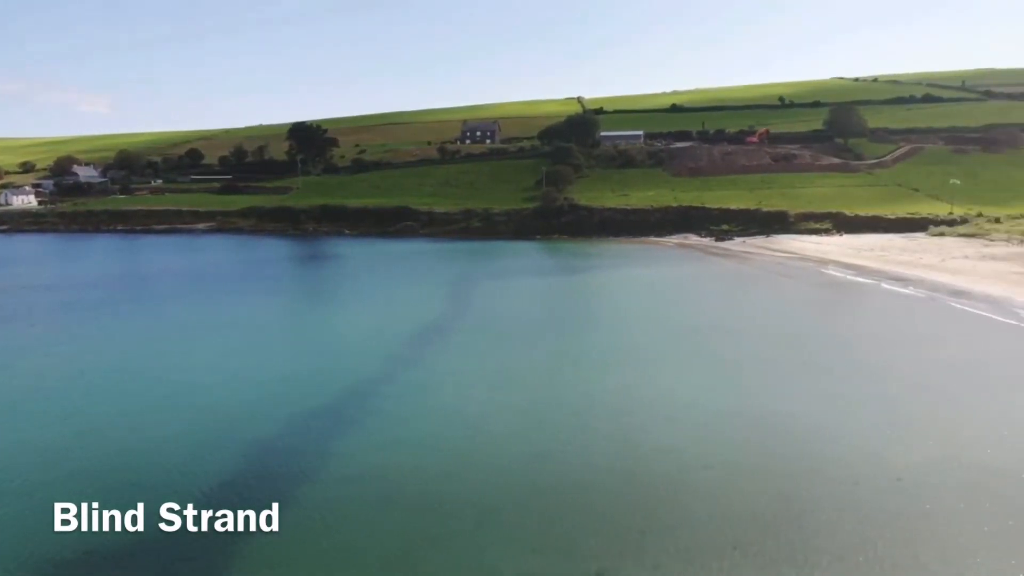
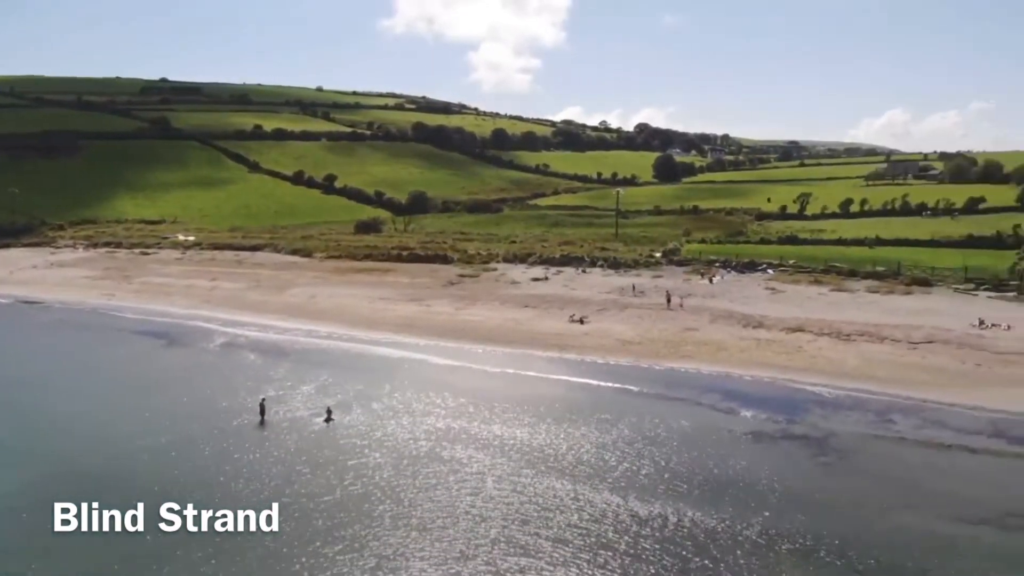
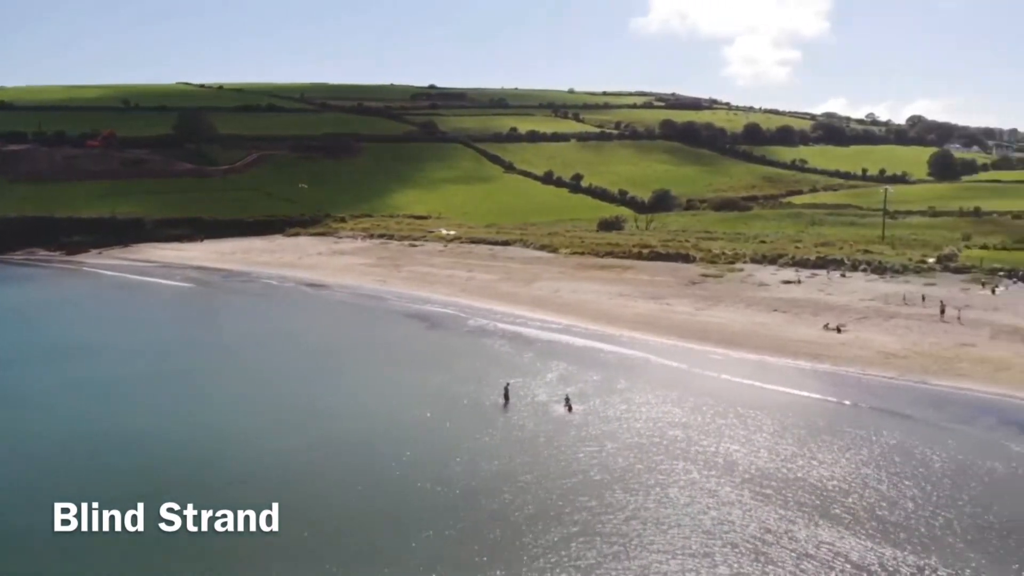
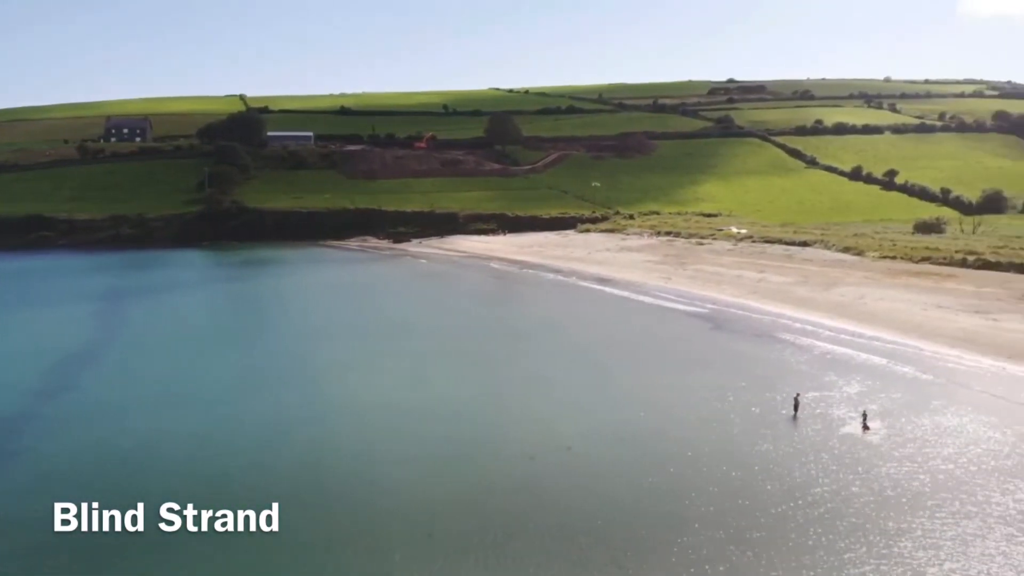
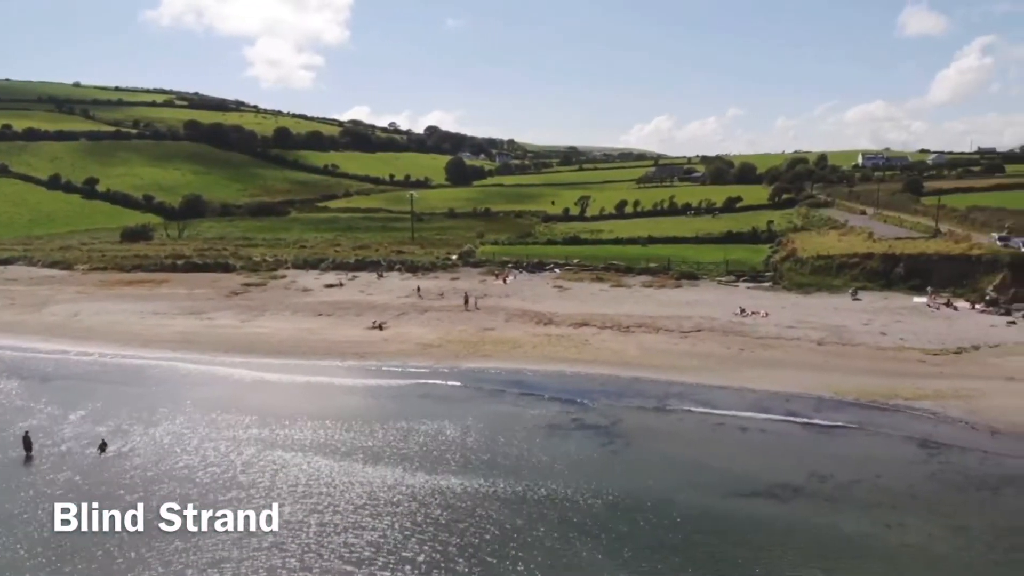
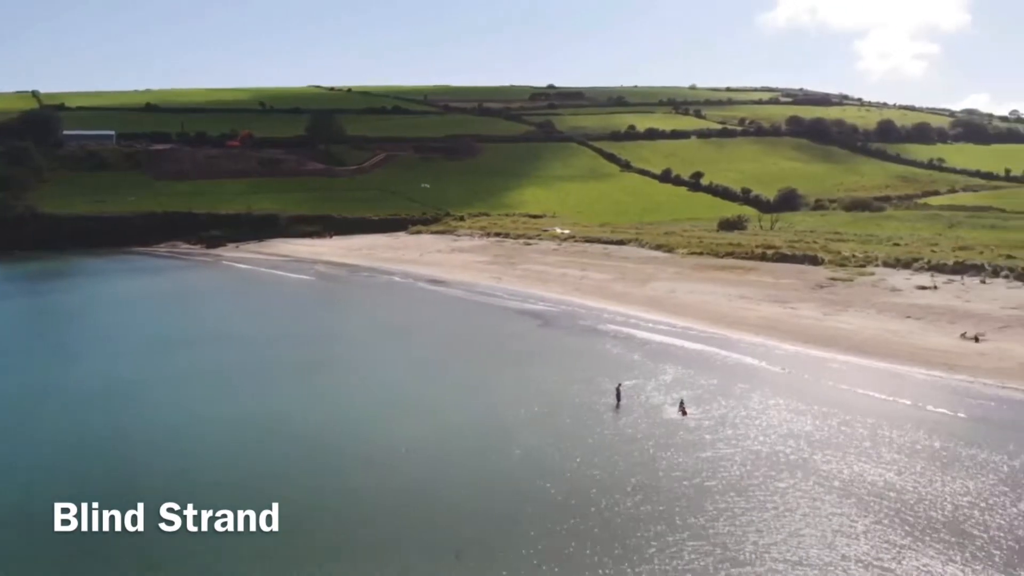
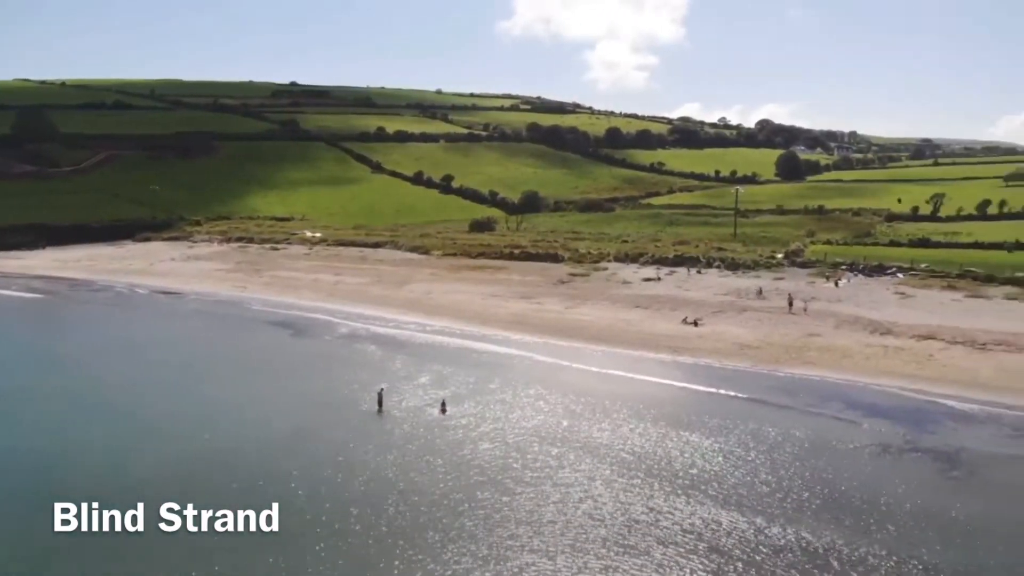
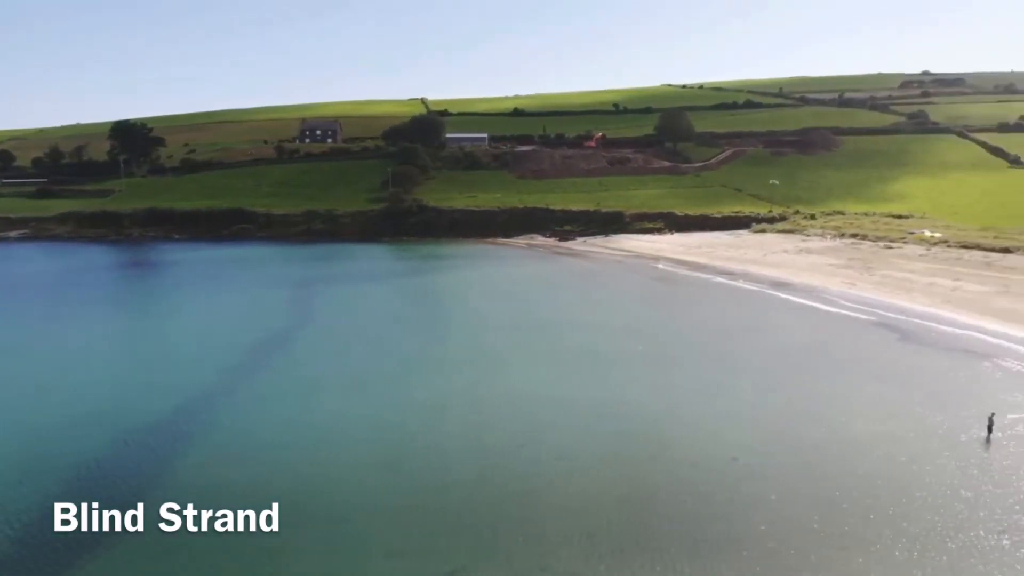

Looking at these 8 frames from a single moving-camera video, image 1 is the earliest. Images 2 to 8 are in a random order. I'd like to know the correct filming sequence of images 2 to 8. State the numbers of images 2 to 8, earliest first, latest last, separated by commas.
8, 4, 6, 3, 7, 2, 5
